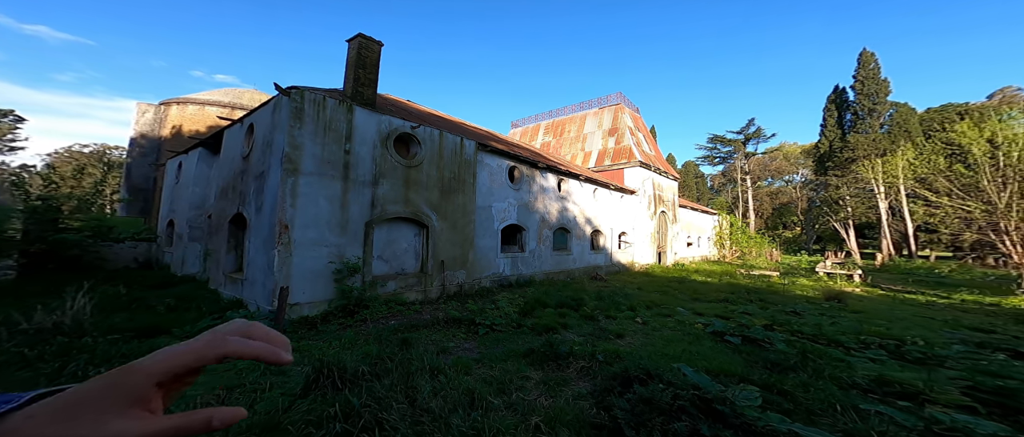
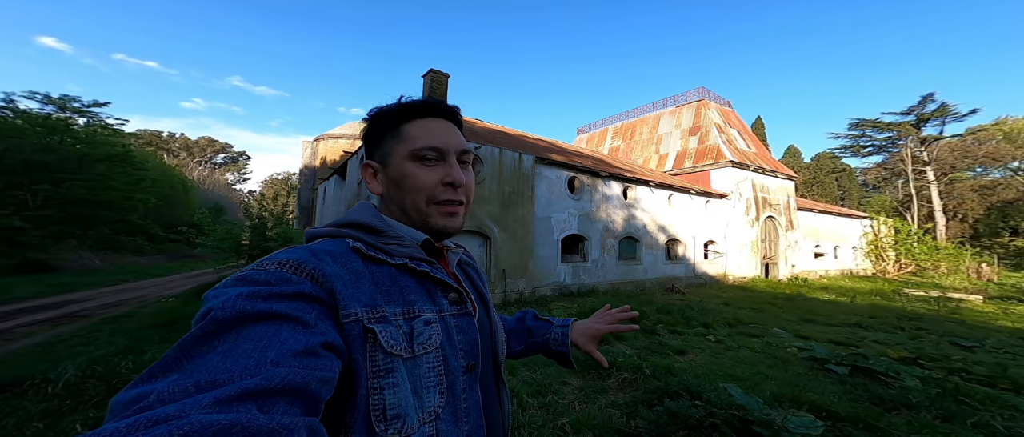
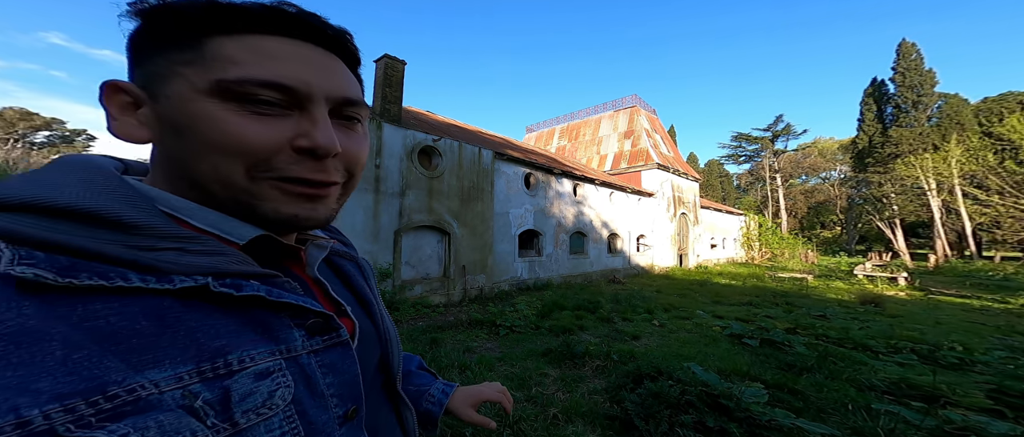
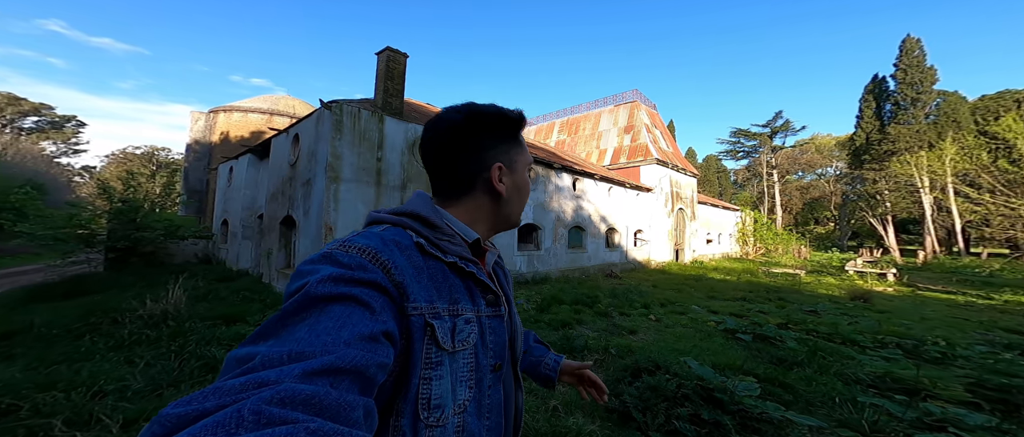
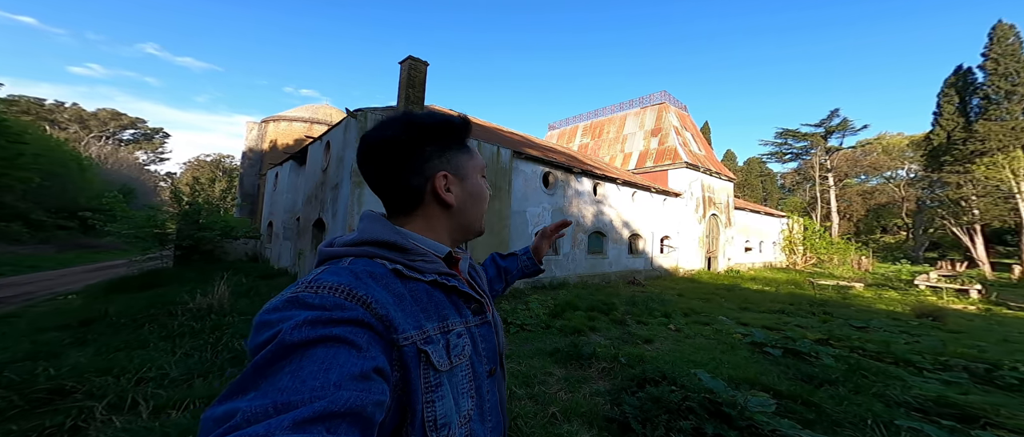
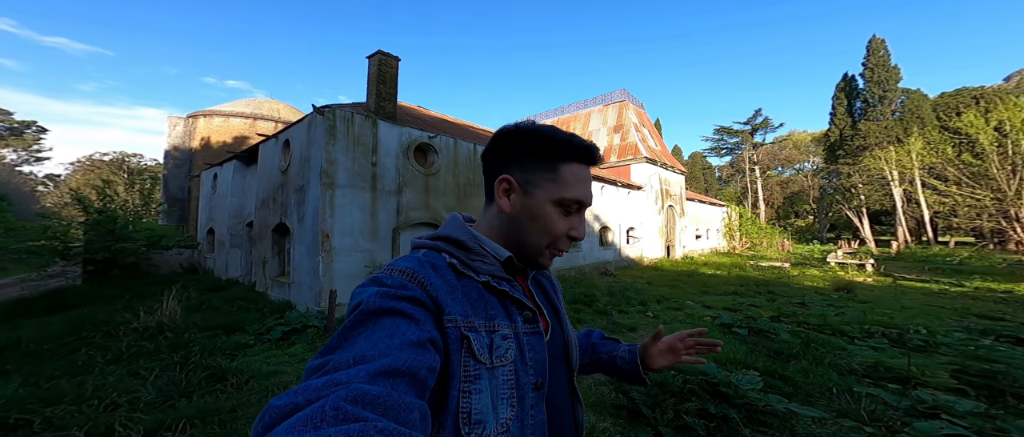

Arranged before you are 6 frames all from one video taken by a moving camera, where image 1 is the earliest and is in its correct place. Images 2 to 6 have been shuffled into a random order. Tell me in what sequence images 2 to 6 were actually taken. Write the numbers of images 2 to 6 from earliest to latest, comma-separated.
3, 6, 4, 5, 2
